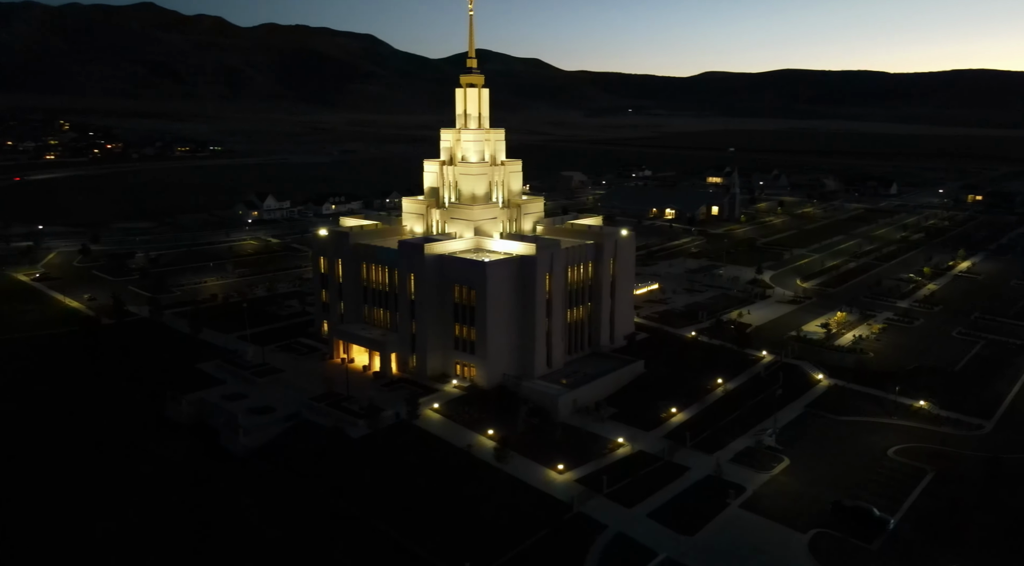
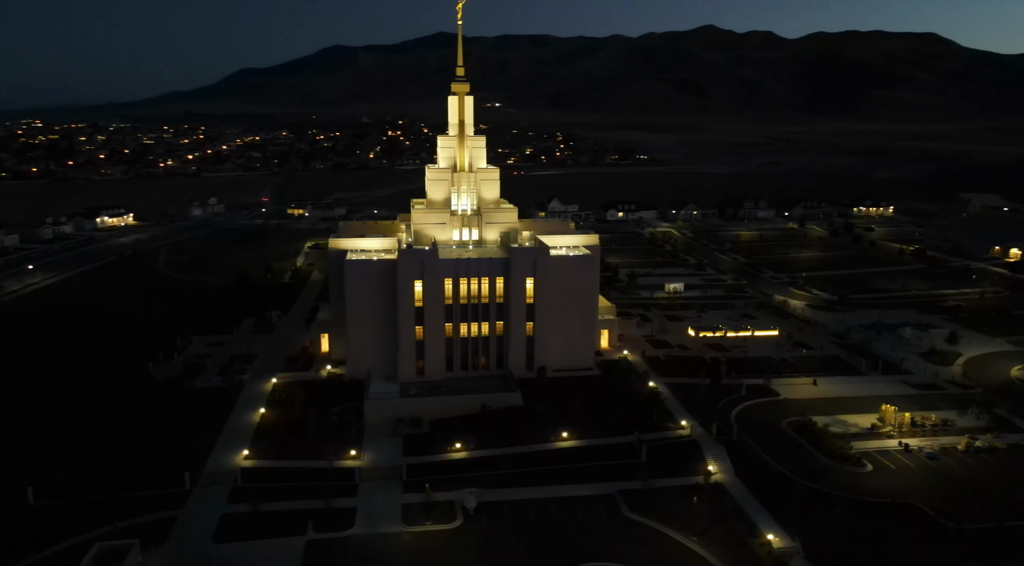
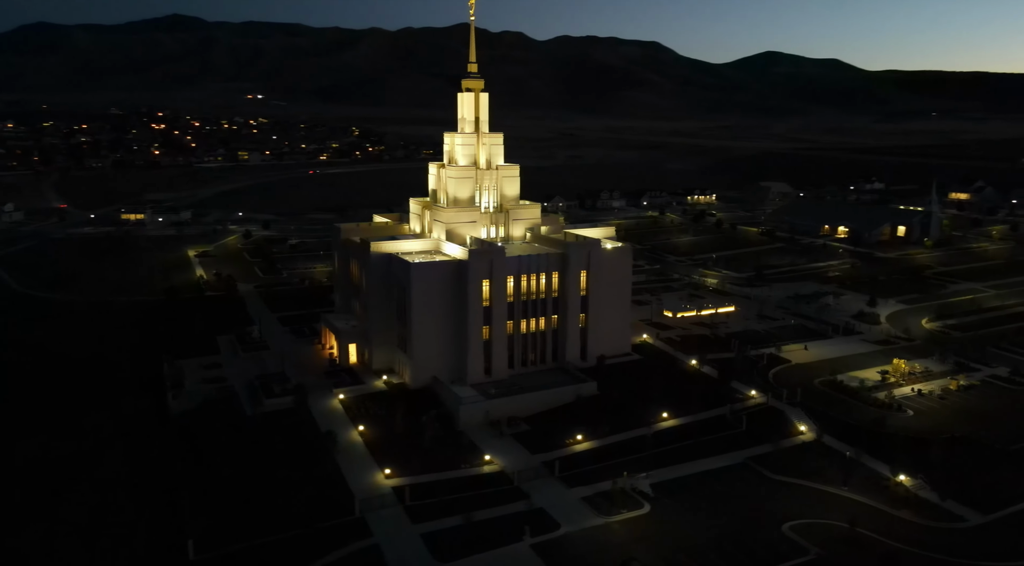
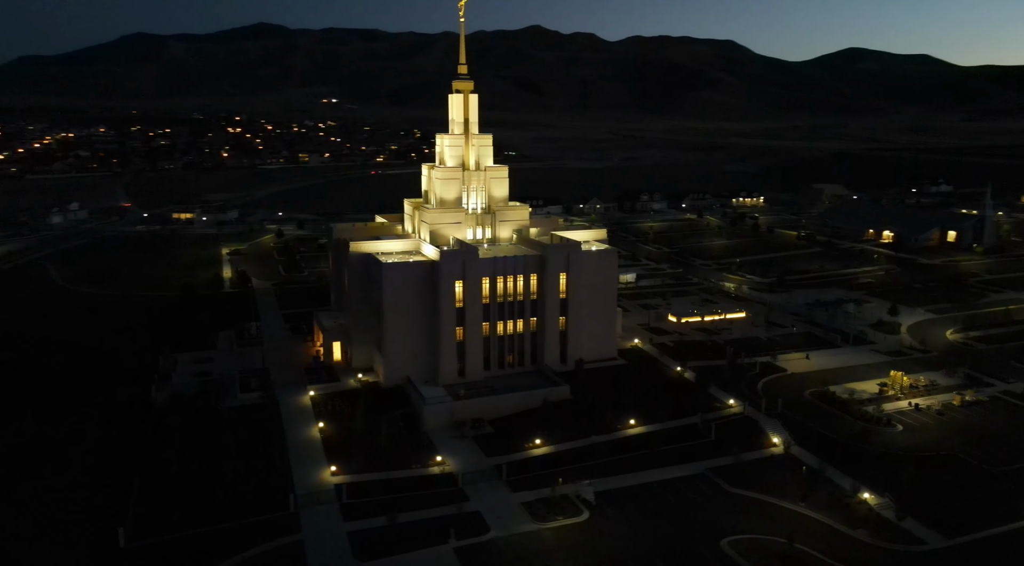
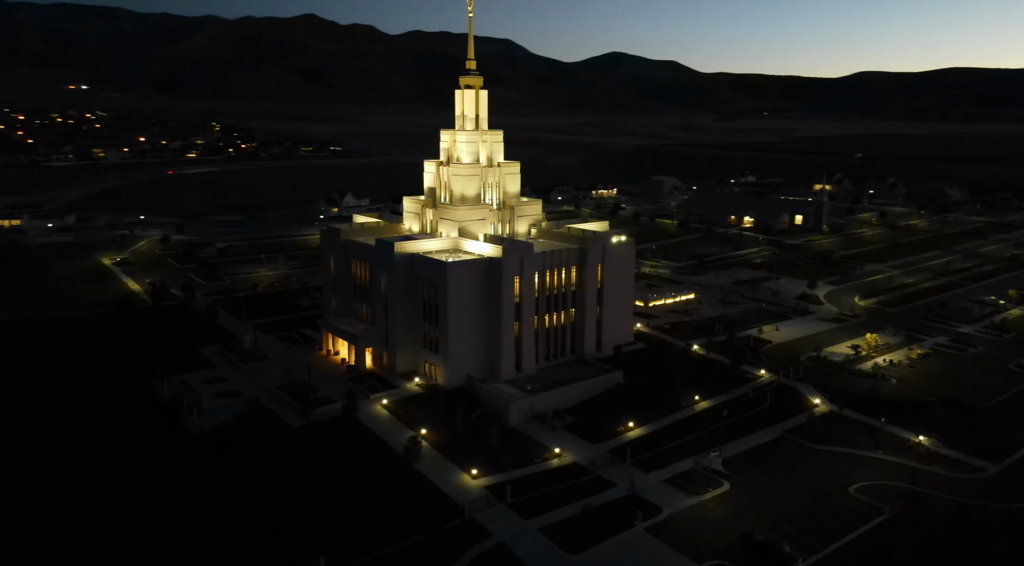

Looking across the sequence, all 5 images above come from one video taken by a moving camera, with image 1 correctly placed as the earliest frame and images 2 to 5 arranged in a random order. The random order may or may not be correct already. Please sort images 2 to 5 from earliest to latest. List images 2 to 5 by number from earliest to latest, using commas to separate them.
5, 3, 4, 2
